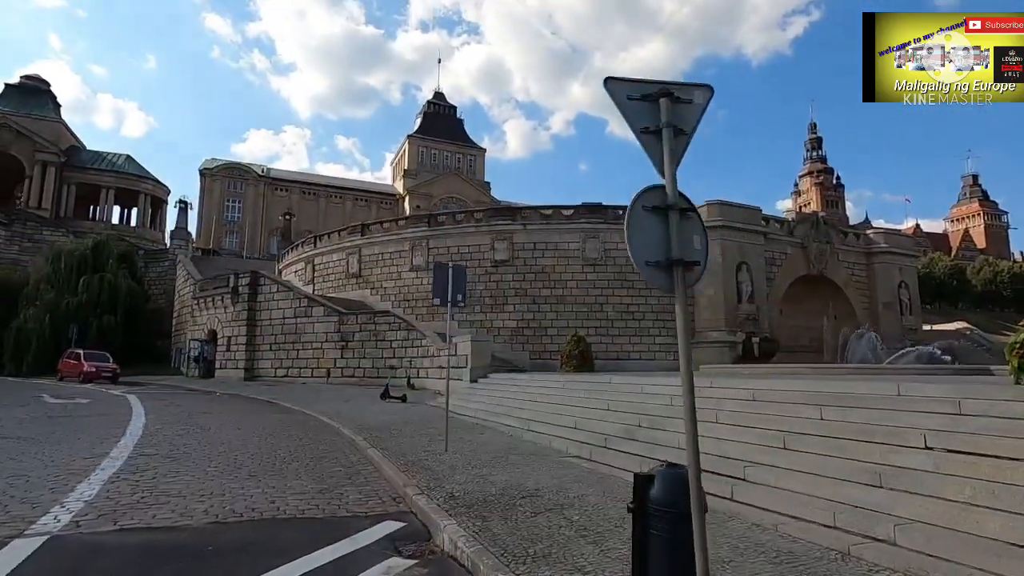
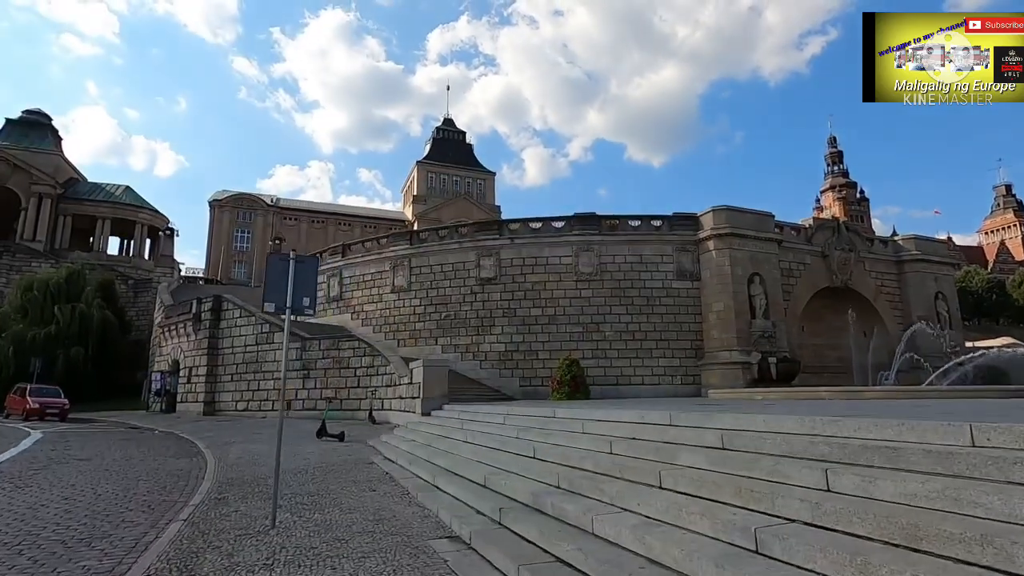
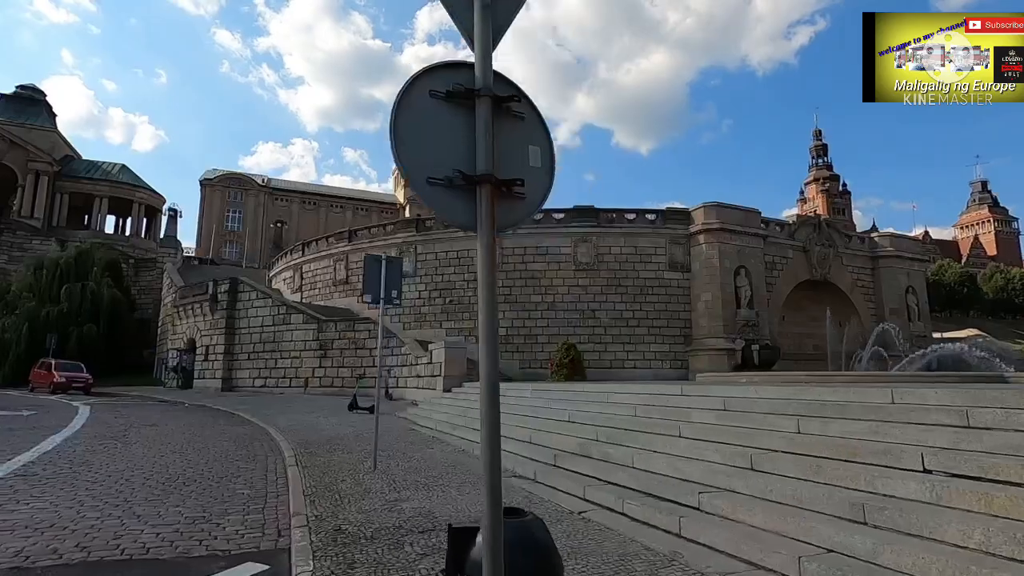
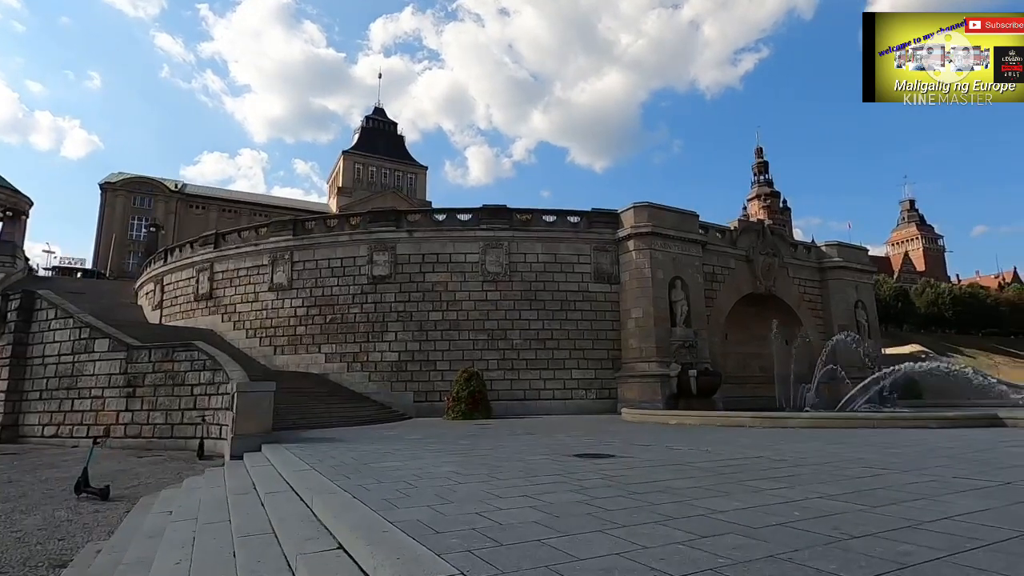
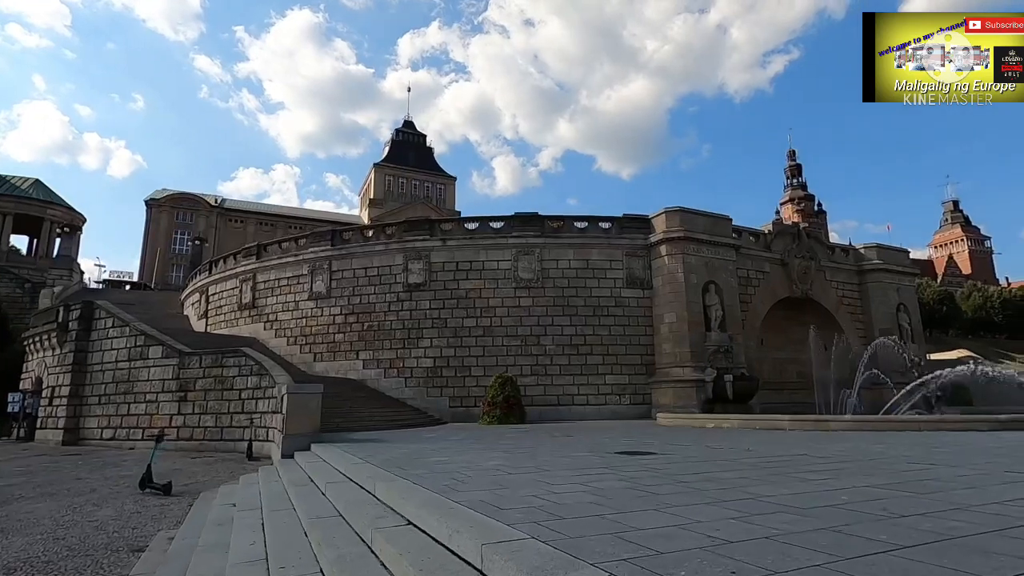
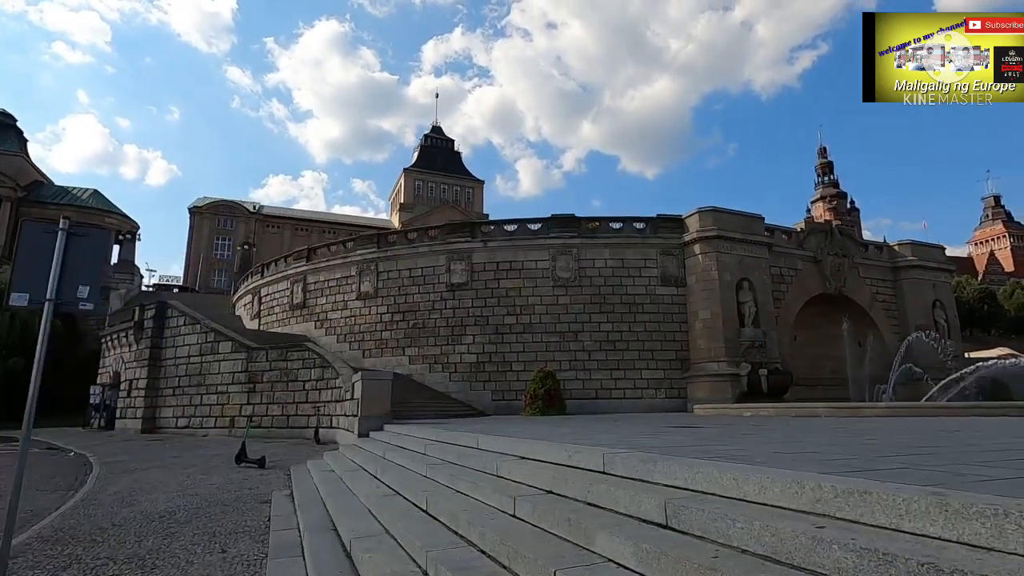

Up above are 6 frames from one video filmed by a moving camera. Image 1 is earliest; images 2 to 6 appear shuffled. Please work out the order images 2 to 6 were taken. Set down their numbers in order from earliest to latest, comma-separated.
3, 2, 6, 5, 4
